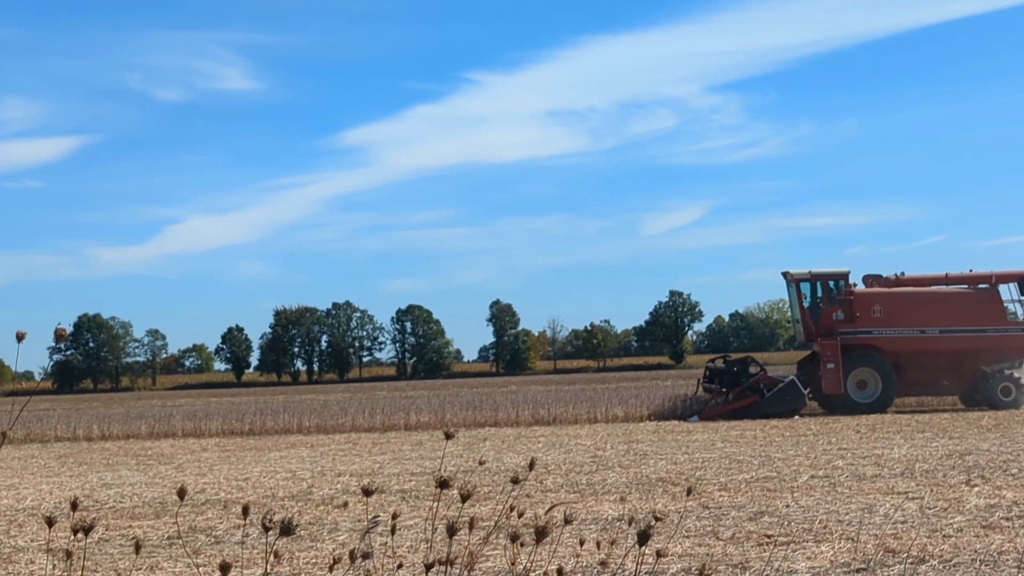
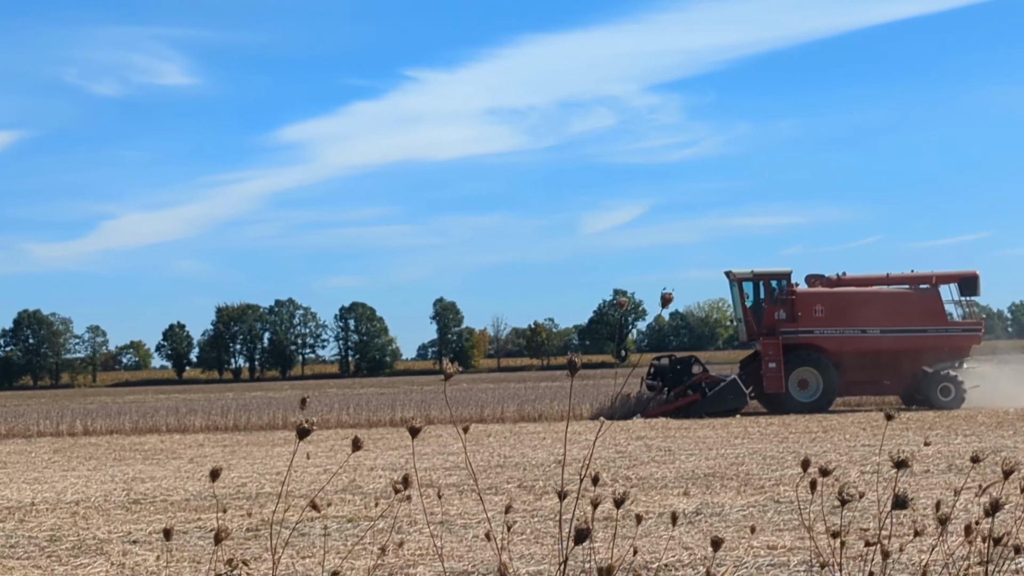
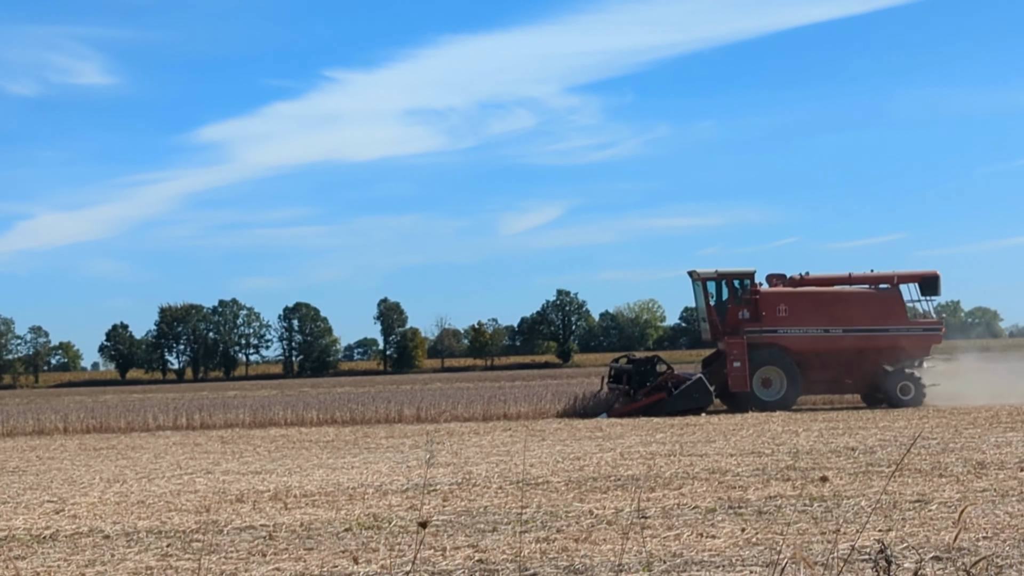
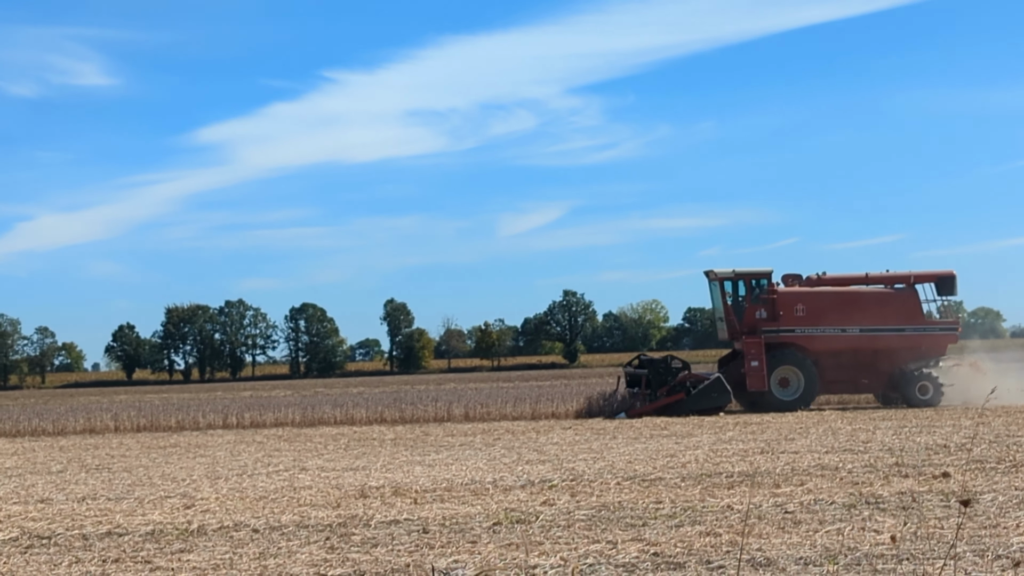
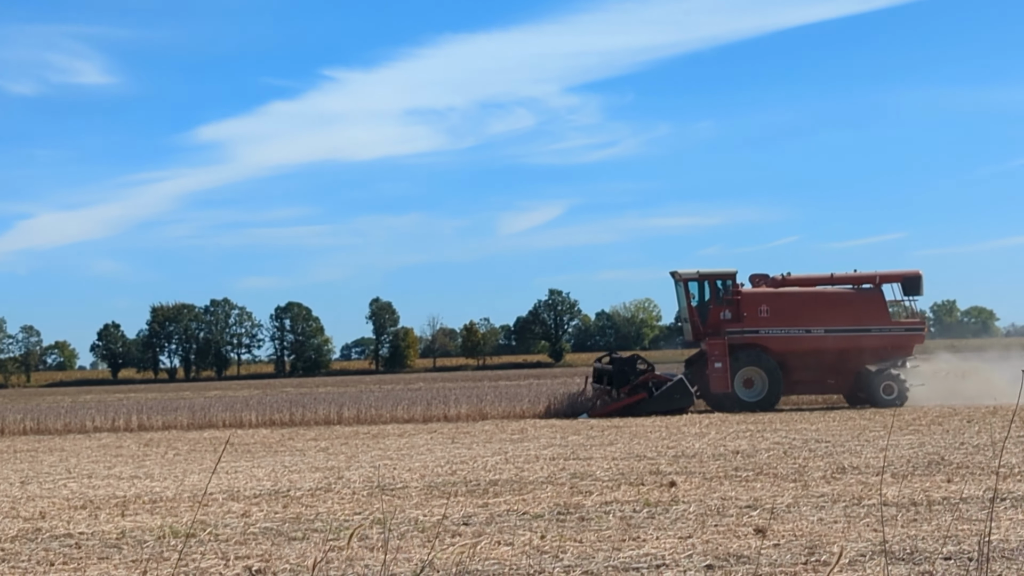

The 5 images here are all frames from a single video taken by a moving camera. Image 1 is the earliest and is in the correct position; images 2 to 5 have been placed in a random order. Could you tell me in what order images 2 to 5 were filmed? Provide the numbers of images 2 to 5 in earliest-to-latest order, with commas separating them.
2, 5, 3, 4
